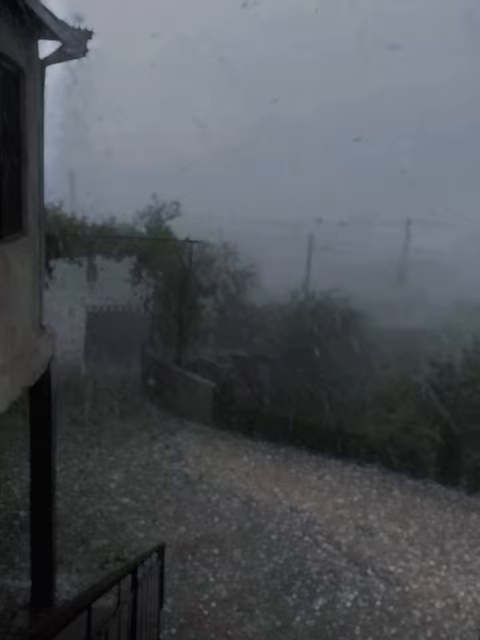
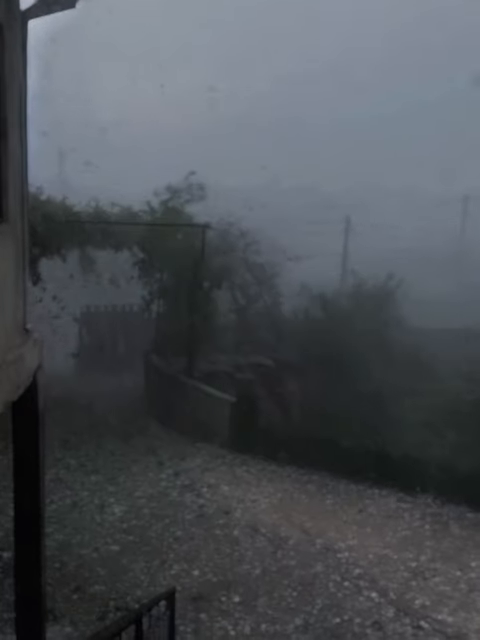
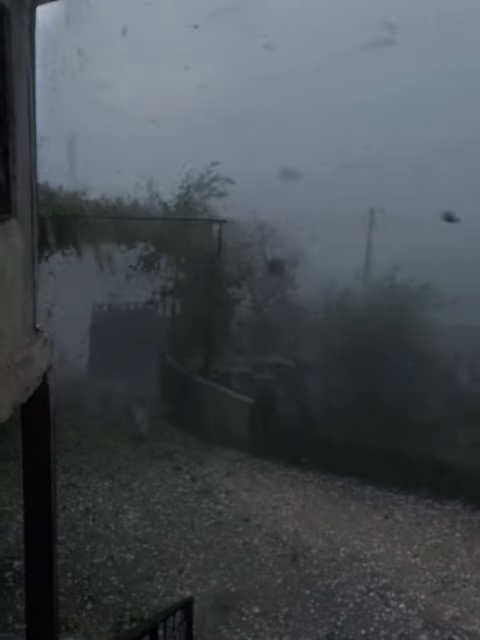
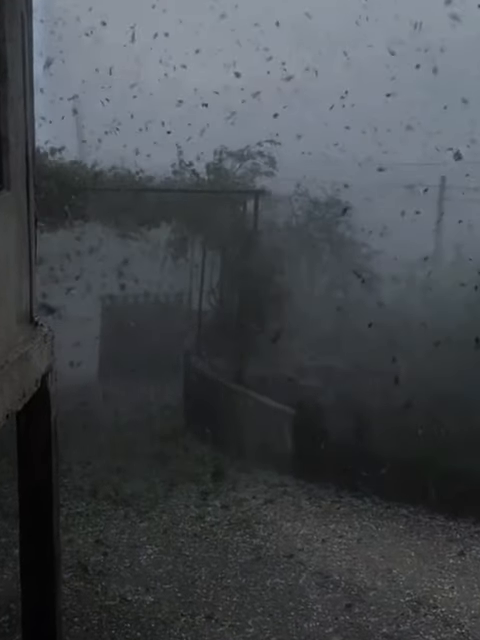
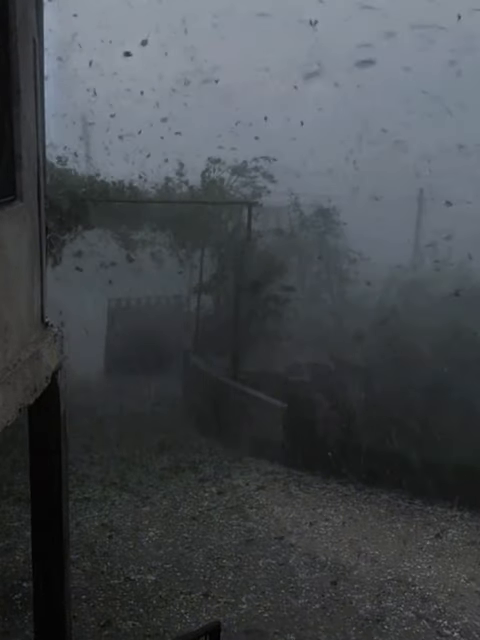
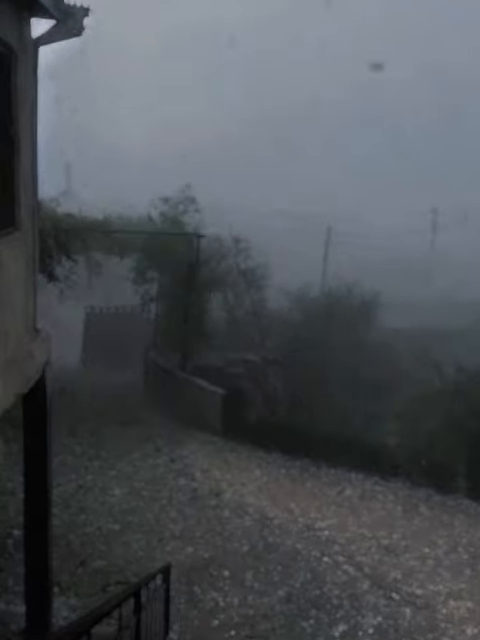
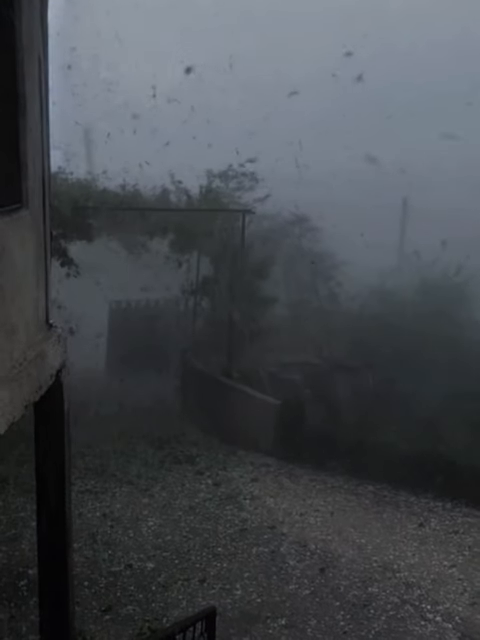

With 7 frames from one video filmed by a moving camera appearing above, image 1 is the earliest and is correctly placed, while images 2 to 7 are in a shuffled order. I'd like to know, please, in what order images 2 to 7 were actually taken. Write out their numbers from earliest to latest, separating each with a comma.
6, 2, 3, 7, 5, 4
